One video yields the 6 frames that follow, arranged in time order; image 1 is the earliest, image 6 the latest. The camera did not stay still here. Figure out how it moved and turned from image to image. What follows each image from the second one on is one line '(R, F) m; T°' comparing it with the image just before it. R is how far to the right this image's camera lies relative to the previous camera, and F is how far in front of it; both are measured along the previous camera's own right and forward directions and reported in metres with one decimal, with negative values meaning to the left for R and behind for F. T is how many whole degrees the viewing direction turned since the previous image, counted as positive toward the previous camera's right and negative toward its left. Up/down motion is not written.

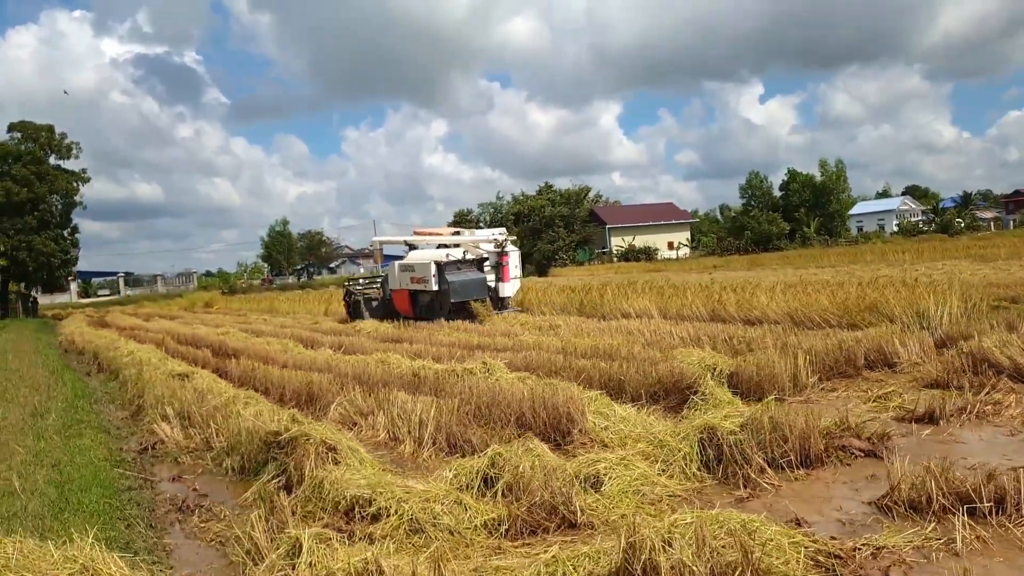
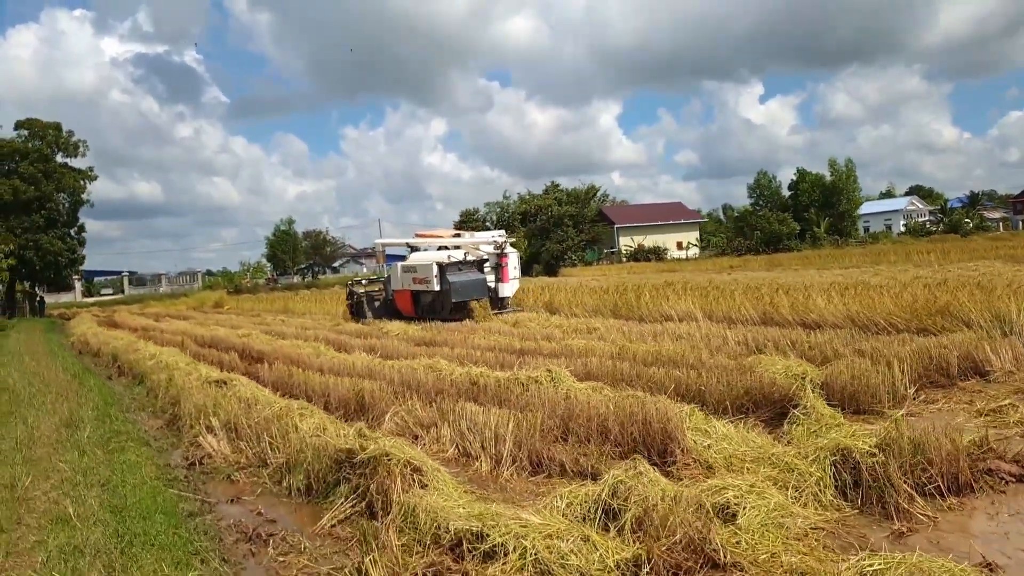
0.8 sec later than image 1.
(-0.6, +0.5) m; 0°
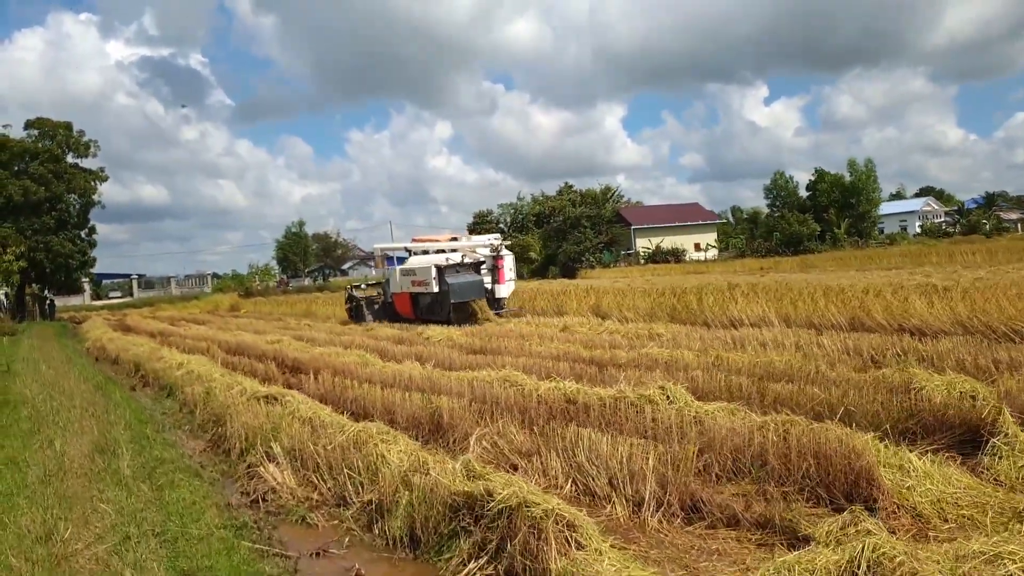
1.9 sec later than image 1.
(-0.8, +1.0) m; 0°
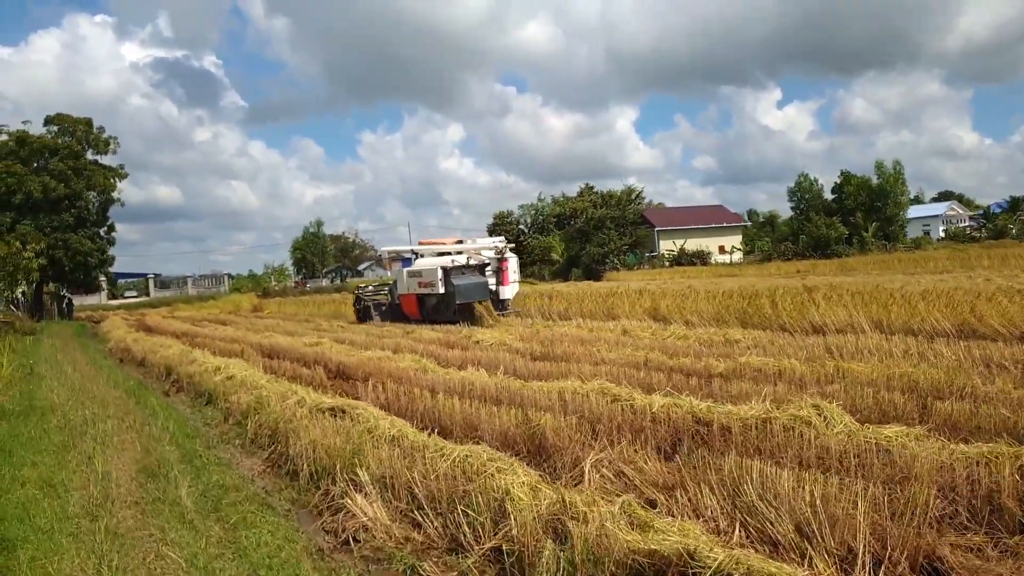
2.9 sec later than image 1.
(-0.7, +1.0) m; -1°
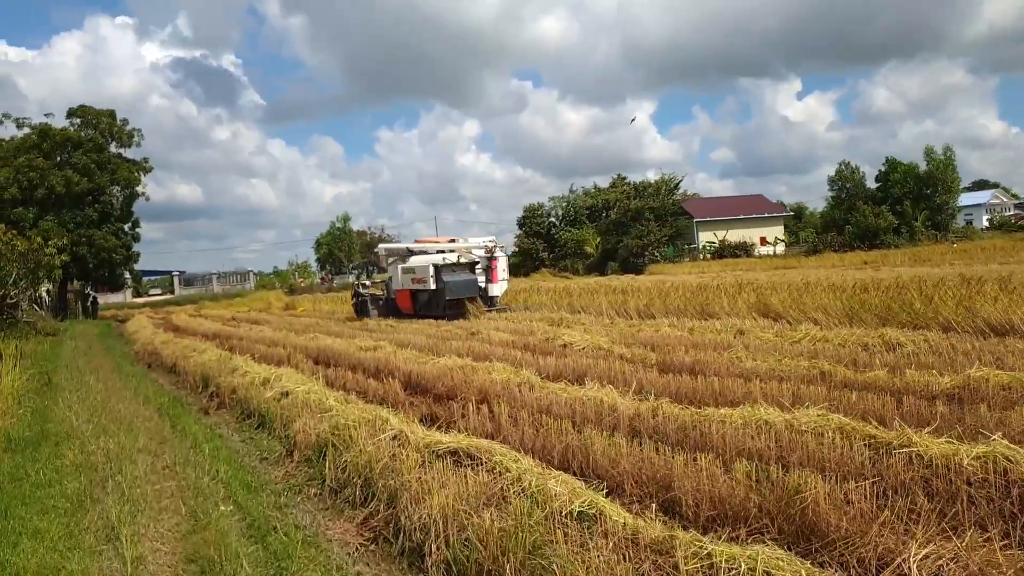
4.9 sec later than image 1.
(-1.0, +2.1) m; -1°
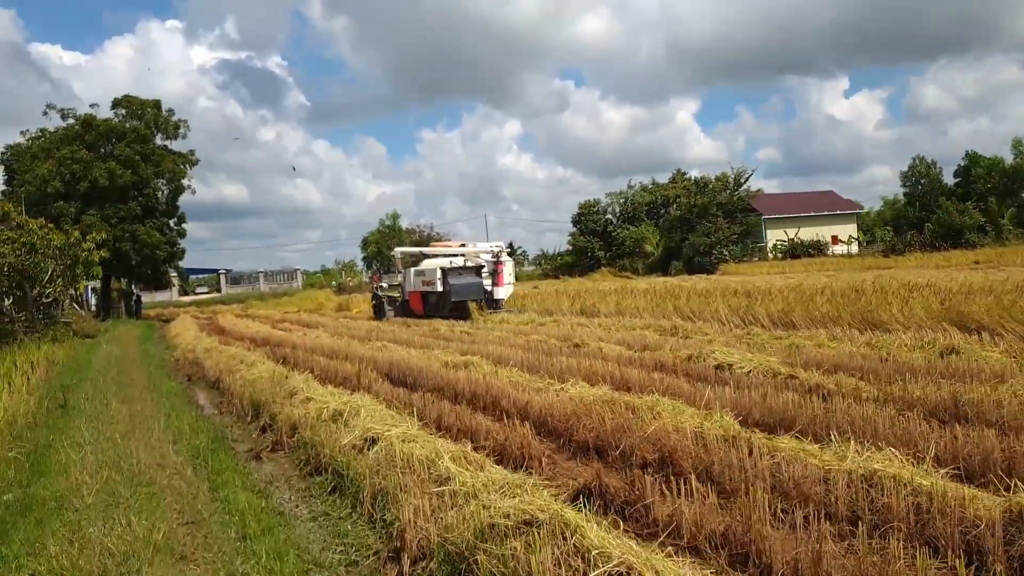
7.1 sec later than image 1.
(-1.0, +2.7) m; -3°
